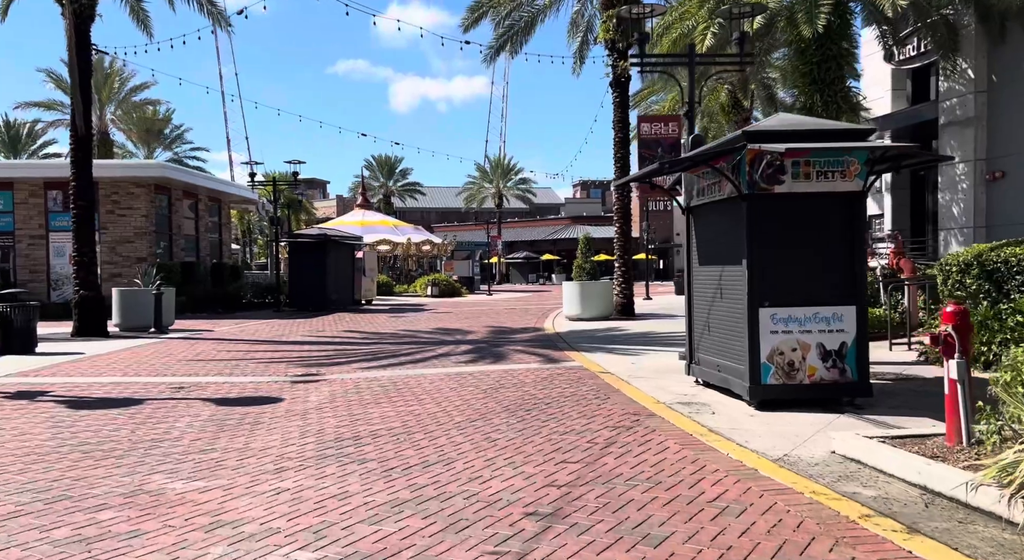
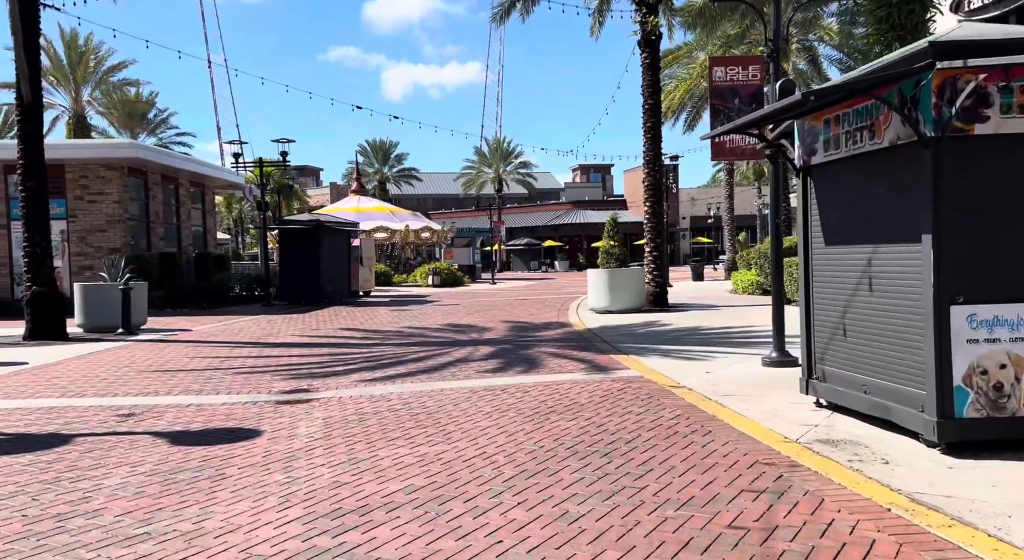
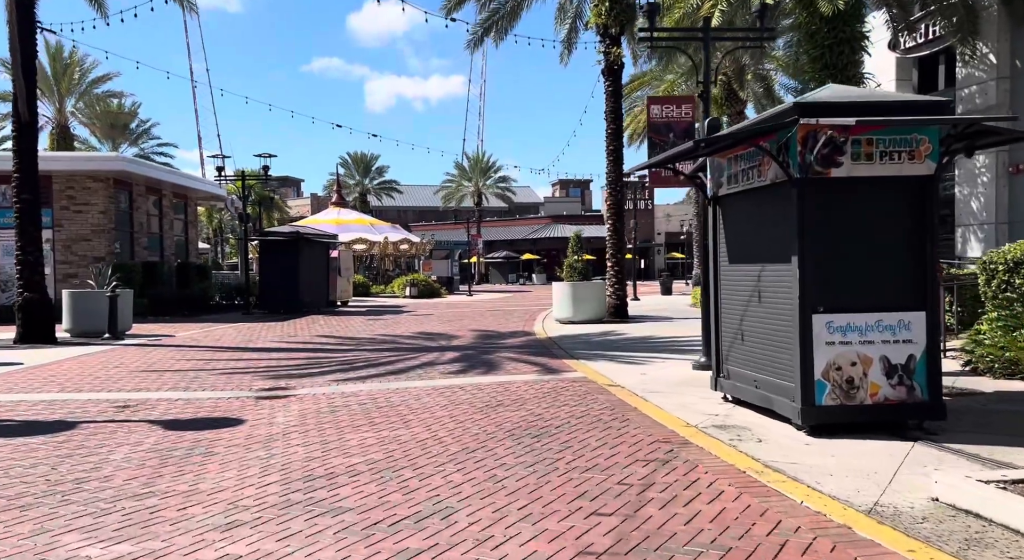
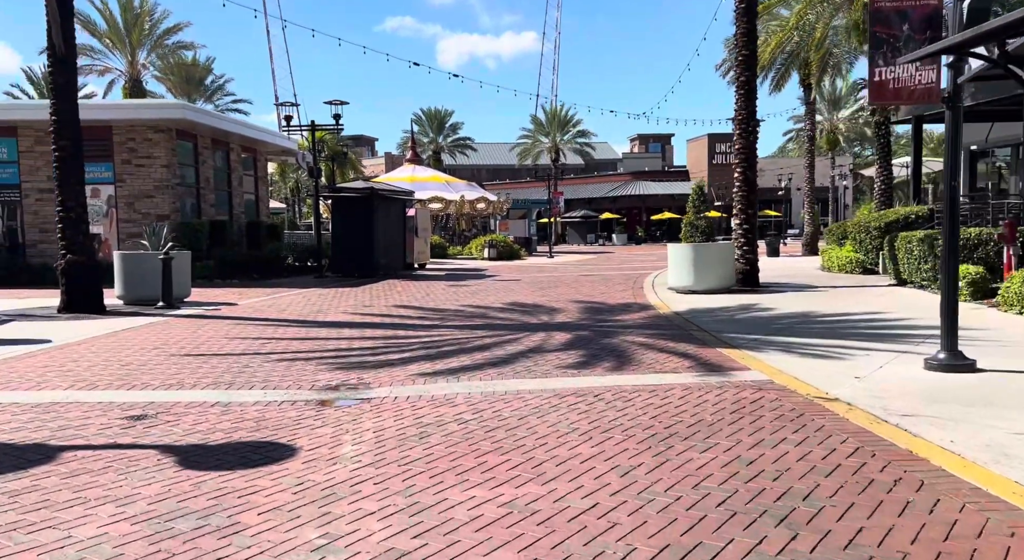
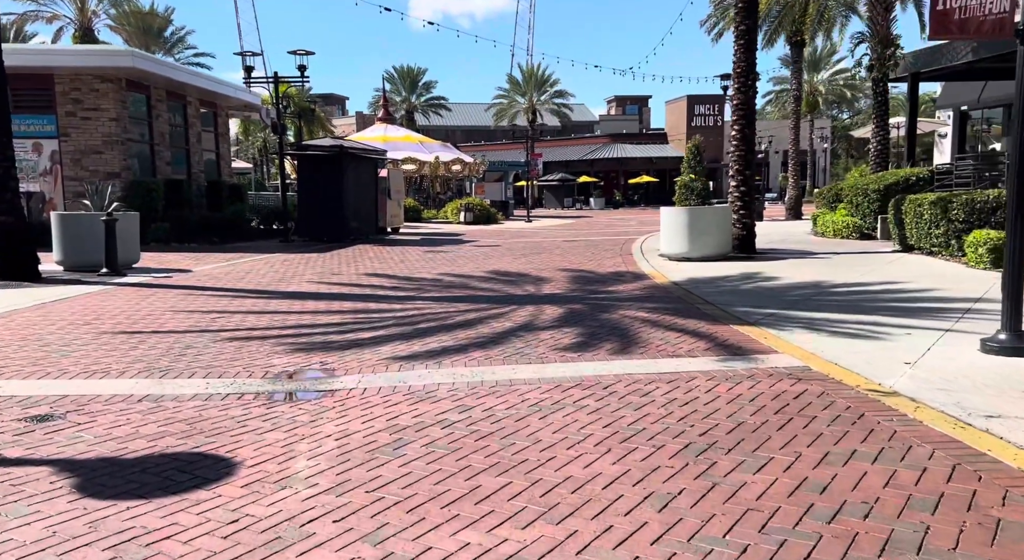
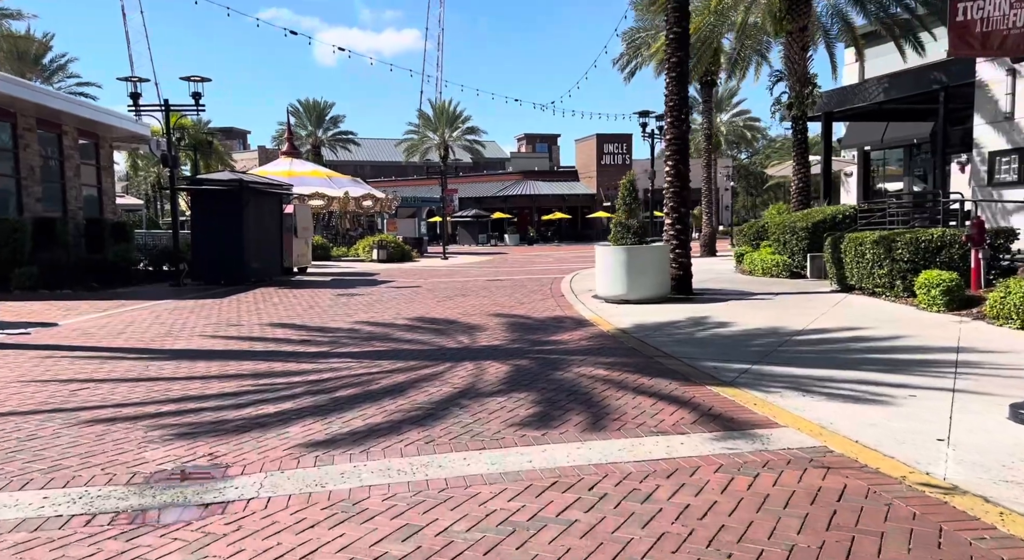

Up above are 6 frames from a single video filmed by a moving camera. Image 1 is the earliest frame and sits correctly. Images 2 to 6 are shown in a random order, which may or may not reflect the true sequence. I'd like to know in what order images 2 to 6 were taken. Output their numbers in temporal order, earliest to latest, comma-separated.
3, 2, 4, 5, 6
